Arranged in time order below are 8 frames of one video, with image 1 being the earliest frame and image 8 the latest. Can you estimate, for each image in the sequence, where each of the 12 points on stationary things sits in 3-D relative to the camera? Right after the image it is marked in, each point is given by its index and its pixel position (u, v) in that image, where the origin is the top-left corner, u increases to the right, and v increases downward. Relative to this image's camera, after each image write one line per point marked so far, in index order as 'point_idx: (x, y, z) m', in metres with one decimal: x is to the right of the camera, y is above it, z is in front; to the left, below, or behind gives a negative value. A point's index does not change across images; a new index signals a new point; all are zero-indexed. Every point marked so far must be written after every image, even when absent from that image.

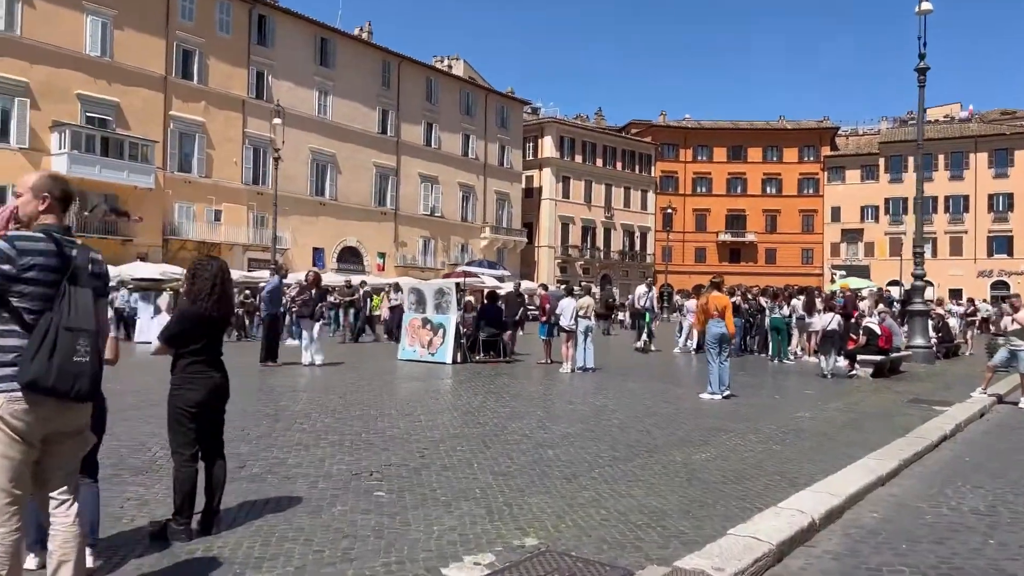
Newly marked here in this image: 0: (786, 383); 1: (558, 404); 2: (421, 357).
0: (+5.6, -1.9, +16.2) m
1: (+0.6, -1.6, +10.9) m
2: (-1.9, -1.5, +16.7) m
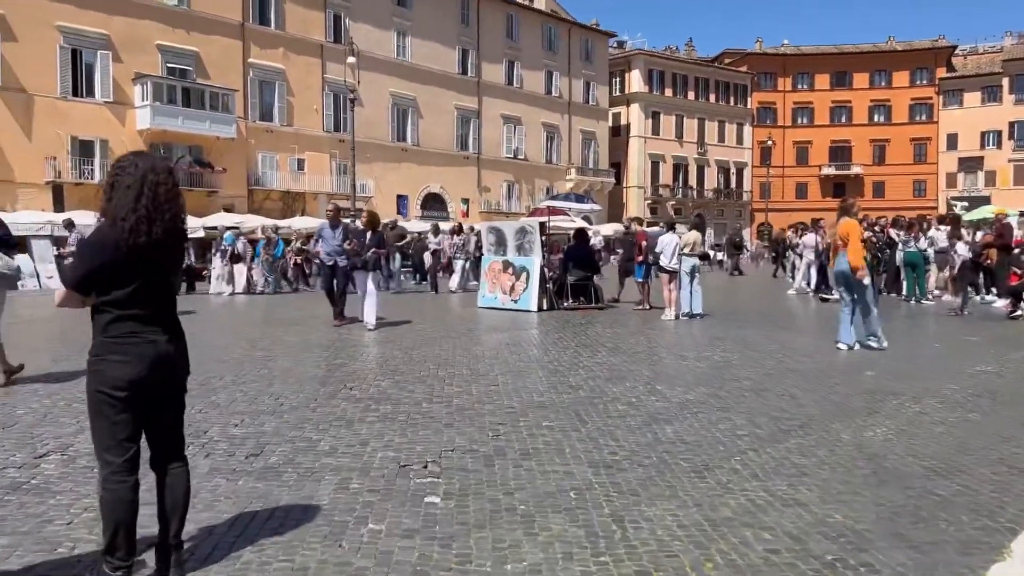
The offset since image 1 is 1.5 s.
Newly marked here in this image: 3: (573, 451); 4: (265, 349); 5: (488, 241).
0: (+7.2, -0.6, +13.6) m
1: (+1.7, -0.8, +8.9) m
2: (-0.2, -0.3, +14.9) m
3: (+0.4, -1.0, +5.1) m
4: (-3.0, -0.7, +9.6) m
5: (-0.4, +0.9, +15.4) m
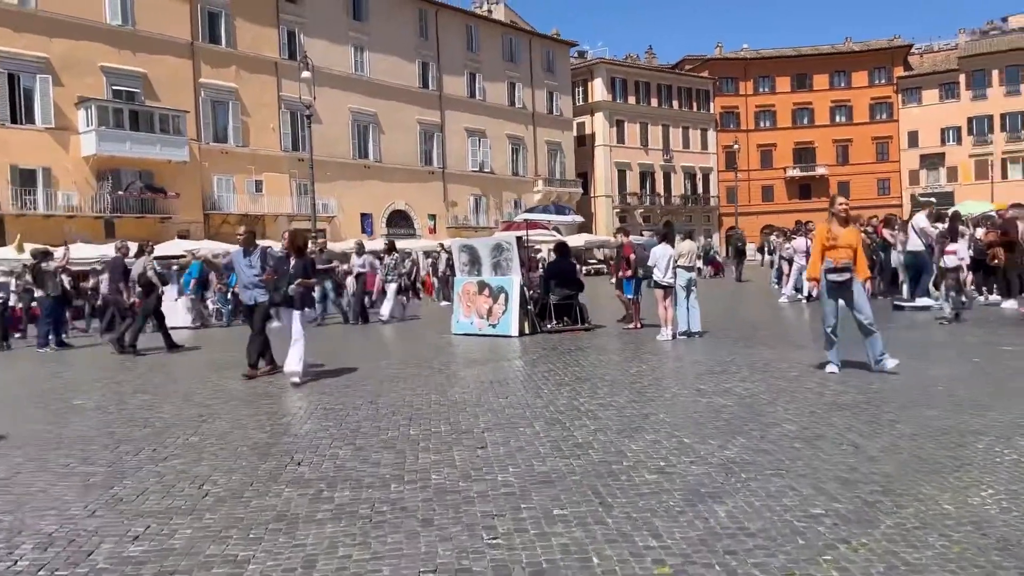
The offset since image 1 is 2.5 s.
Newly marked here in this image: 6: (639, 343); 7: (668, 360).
0: (+6.9, -0.7, +12.4) m
1: (+1.6, -1.0, +7.5) m
2: (-0.5, -0.7, +13.5) m
3: (+0.4, -1.2, +3.6) m
4: (-3.1, -1.2, +8.1) m
5: (-0.9, +0.5, +13.9) m
6: (+1.9, -0.8, +11.7) m
7: (+1.9, -0.9, +9.9) m
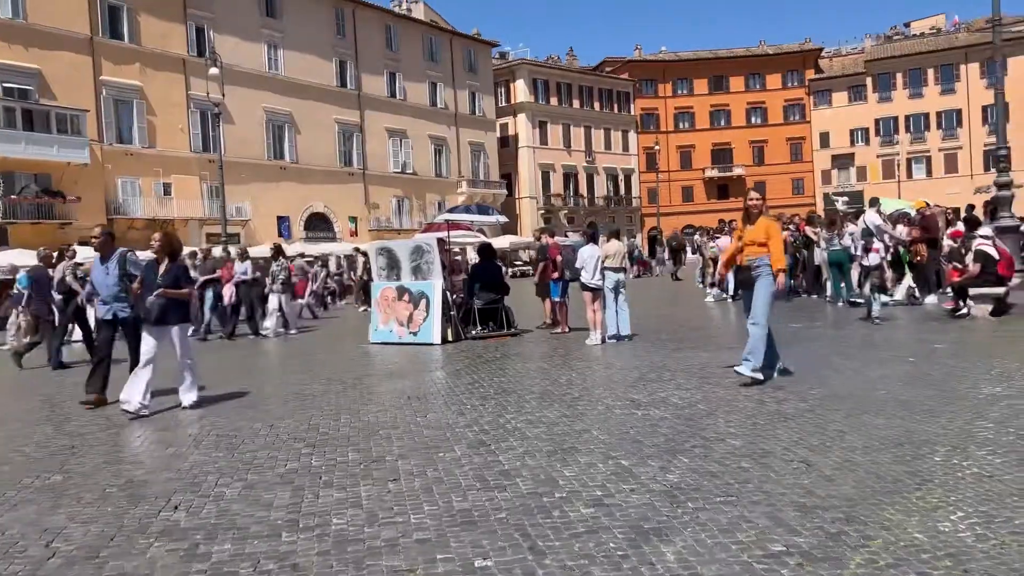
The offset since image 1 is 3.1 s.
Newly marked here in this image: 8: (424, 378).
0: (+5.7, -0.6, +12.3) m
1: (+0.9, -1.0, +6.9) m
2: (-1.8, -0.8, +12.7) m
3: (+0.1, -1.3, +3.0) m
4: (-3.9, -1.3, +7.1) m
5: (-2.2, +0.4, +13.1) m
6: (+0.8, -0.9, +11.1) m
7: (+1.0, -0.9, +9.4) m
8: (-1.1, -1.1, +9.5) m
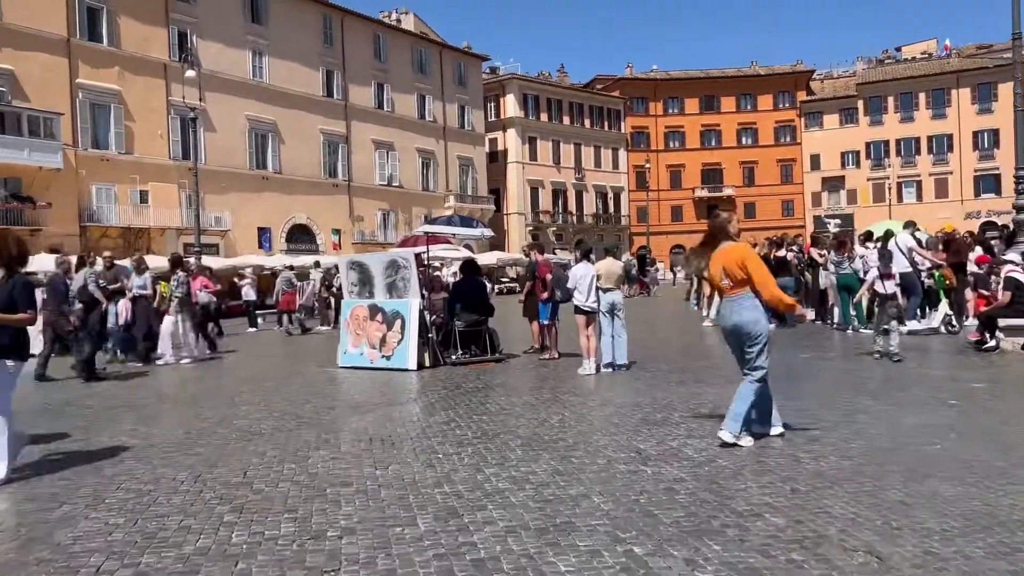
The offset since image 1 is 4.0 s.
0: (+5.5, -1.0, +11.2) m
1: (+0.8, -1.2, +5.7) m
2: (-2.0, -1.1, +11.4) m
3: (0.0, -1.4, +1.8) m
4: (-4.0, -1.4, +5.8) m
5: (-2.4, +0.1, +11.8) m
6: (+0.6, -1.1, +9.9) m
7: (+0.8, -1.2, +8.2) m
8: (-1.2, -1.3, +8.3) m
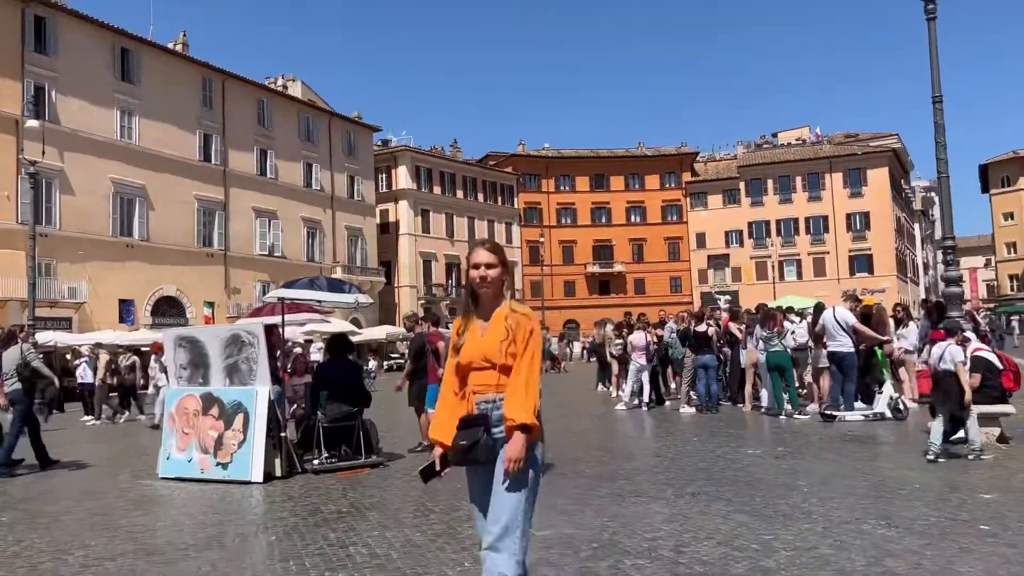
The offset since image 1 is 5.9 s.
0: (+4.1, -2.0, +9.3) m
1: (+0.2, -1.6, +3.3) m
2: (-3.3, -2.0, +8.6) m
3: (0.0, -1.4, -0.7) m
4: (-4.5, -1.8, +2.7) m
5: (-3.8, -0.8, +9.0) m
6: (-0.6, -1.9, +7.4) m
7: (0.0, -1.8, +5.7) m
8: (-2.1, -1.9, +5.5) m
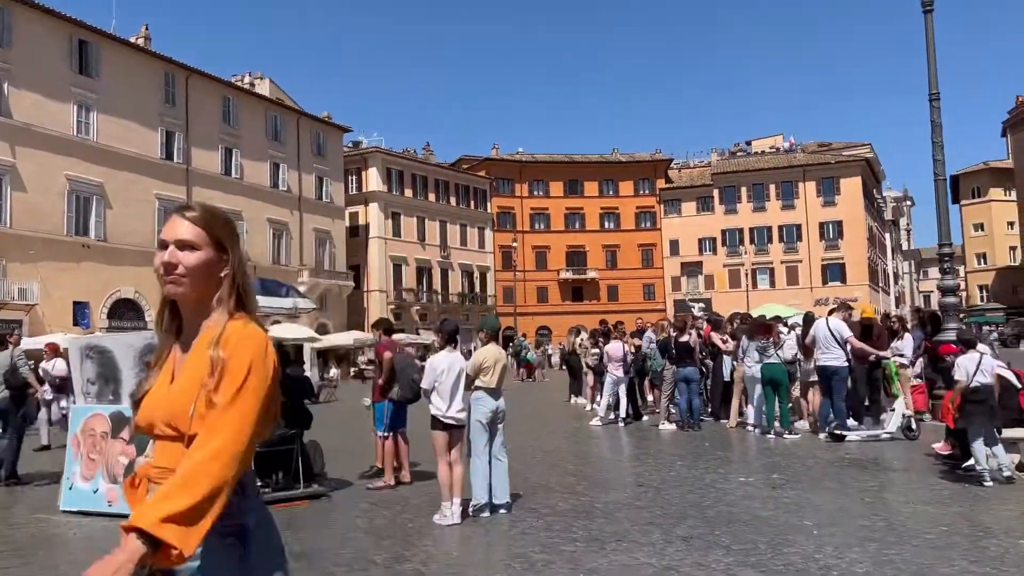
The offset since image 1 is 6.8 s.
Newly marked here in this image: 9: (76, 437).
0: (+3.8, -2.1, +8.3) m
1: (0.0, -1.6, +2.1) m
2: (-3.7, -2.0, +7.3) m
3: (-0.1, -1.4, -1.9) m
4: (-4.7, -1.7, +1.4) m
5: (-4.1, -0.8, +7.8) m
6: (-0.9, -2.0, +6.3) m
7: (-0.3, -1.8, +4.6) m
8: (-2.4, -1.9, +4.3) m
9: (-4.1, -1.4, +7.6) m
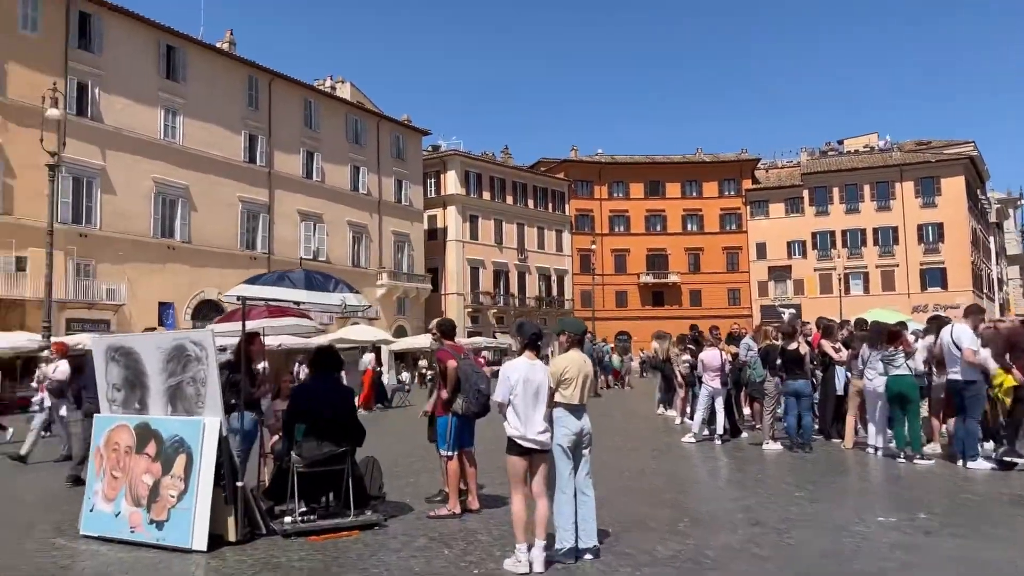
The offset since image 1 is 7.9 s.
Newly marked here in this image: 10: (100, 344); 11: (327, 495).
0: (+4.5, -2.1, +6.6) m
1: (+0.2, -1.6, +0.8) m
2: (-3.0, -1.9, +6.3) m
3: (-0.3, -1.3, -3.2) m
4: (-4.6, -1.6, +0.5) m
5: (-3.4, -0.8, +6.8) m
6: (-0.3, -1.9, +5.0) m
7: (+0.1, -1.8, +3.3) m
8: (-2.0, -1.8, +3.2) m
9: (-3.4, -1.3, +6.7) m
10: (-3.5, -0.5, +6.9) m
11: (-1.6, -1.8, +6.9) m
